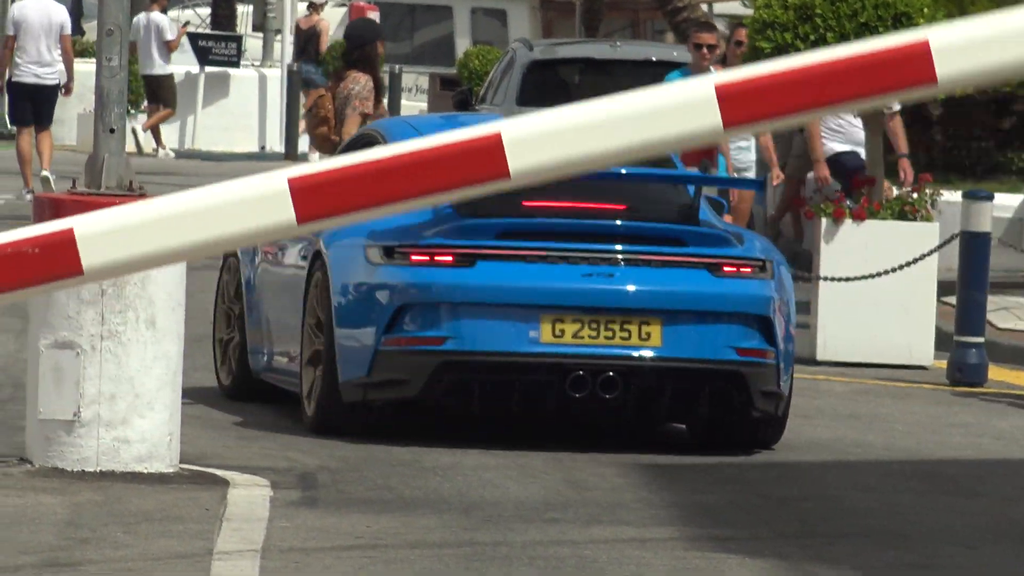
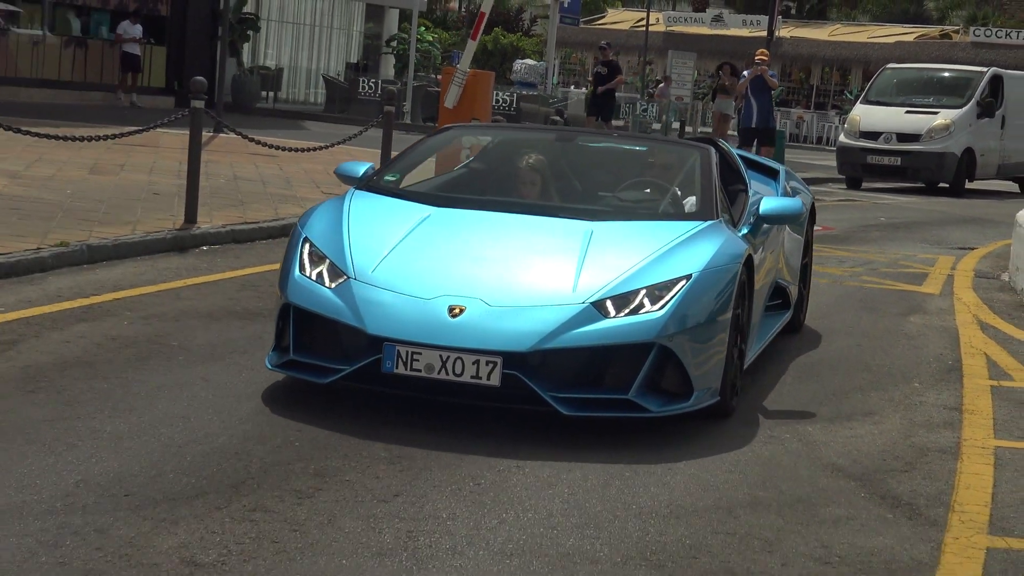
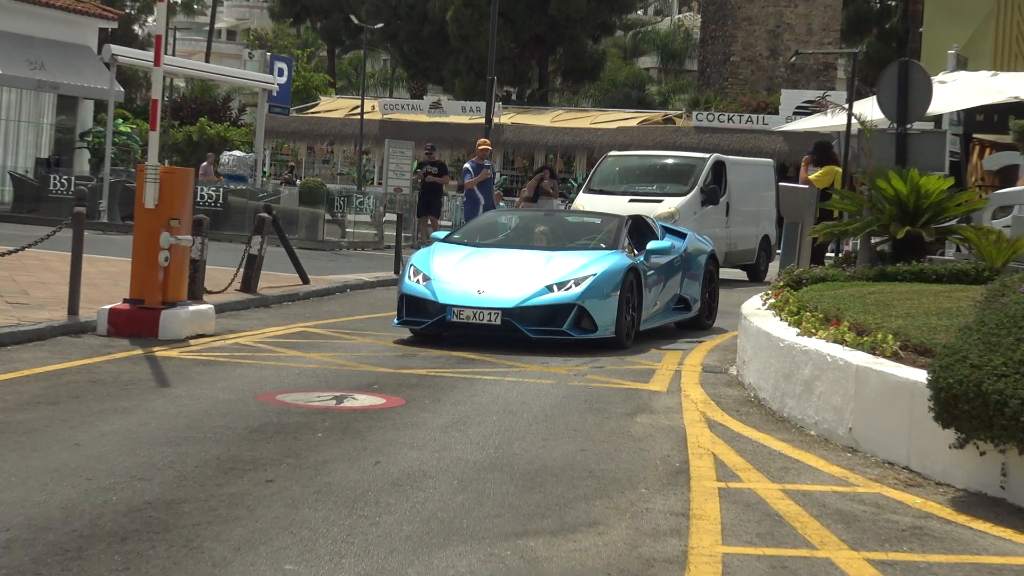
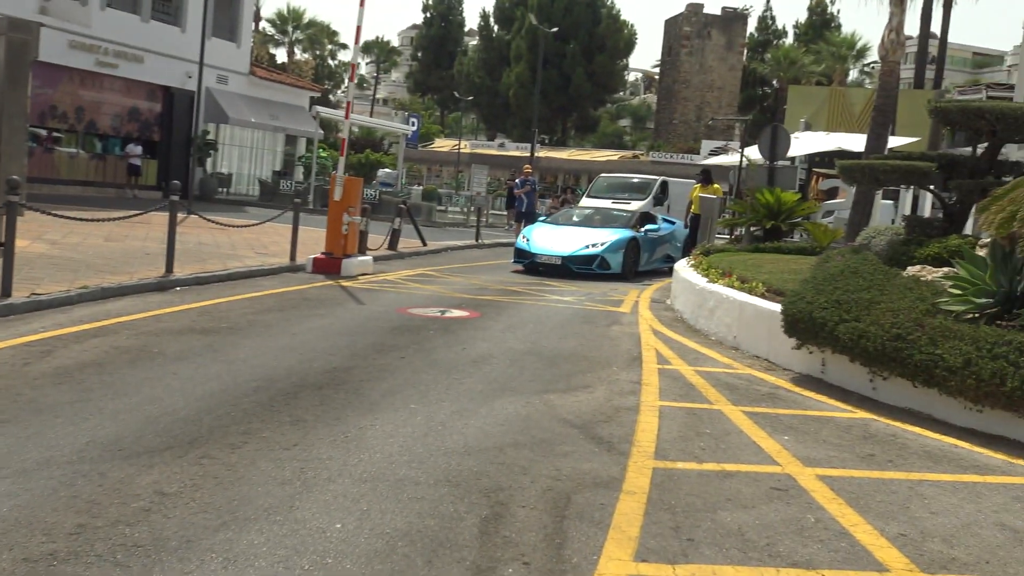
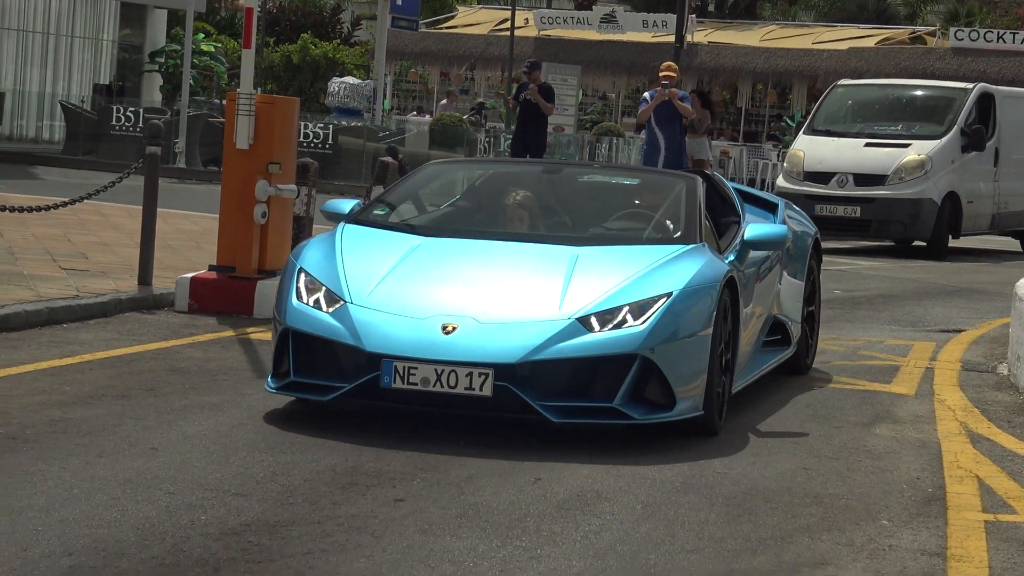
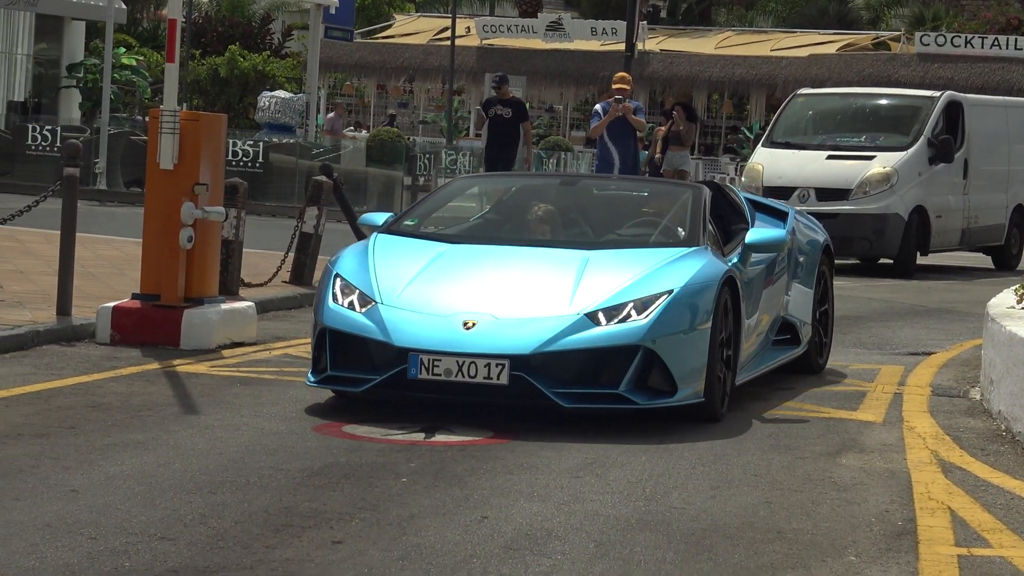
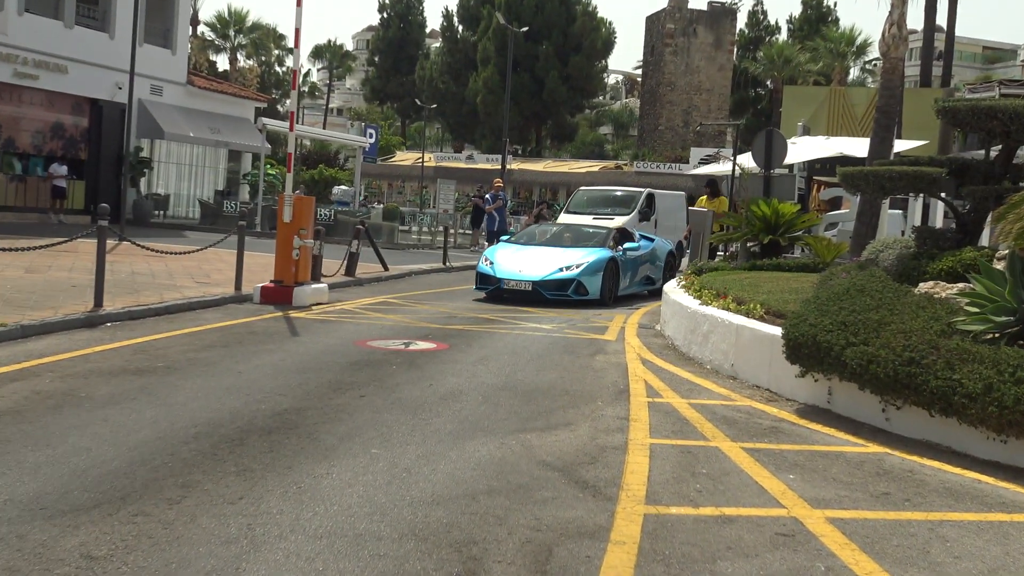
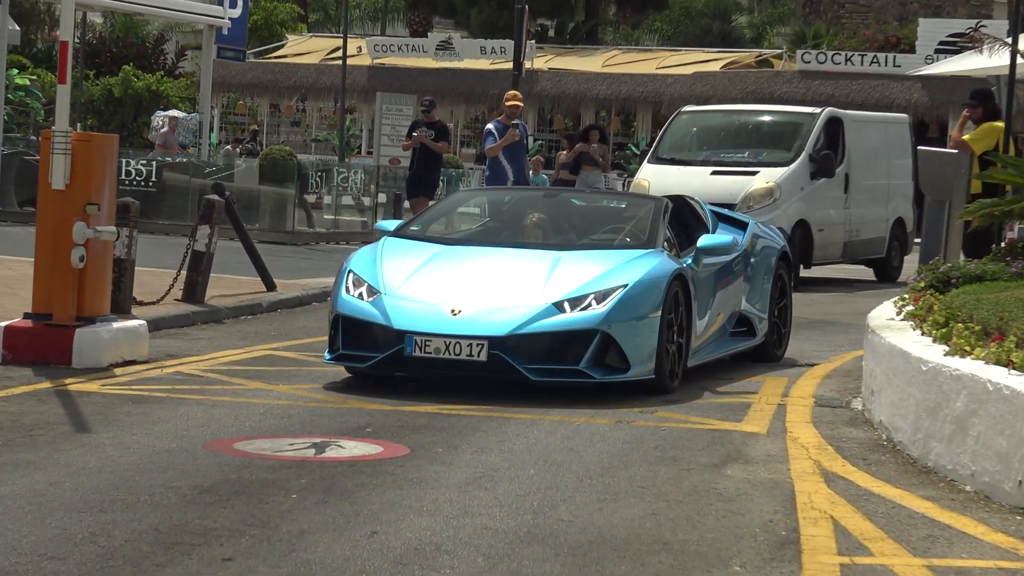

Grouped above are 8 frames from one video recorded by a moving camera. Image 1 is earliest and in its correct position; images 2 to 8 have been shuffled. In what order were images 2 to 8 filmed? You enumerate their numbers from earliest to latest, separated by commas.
4, 7, 3, 8, 6, 5, 2
